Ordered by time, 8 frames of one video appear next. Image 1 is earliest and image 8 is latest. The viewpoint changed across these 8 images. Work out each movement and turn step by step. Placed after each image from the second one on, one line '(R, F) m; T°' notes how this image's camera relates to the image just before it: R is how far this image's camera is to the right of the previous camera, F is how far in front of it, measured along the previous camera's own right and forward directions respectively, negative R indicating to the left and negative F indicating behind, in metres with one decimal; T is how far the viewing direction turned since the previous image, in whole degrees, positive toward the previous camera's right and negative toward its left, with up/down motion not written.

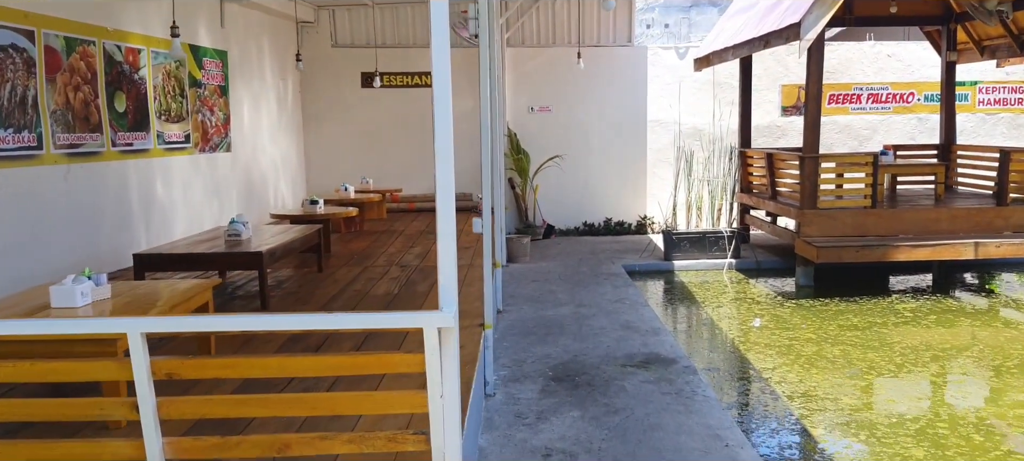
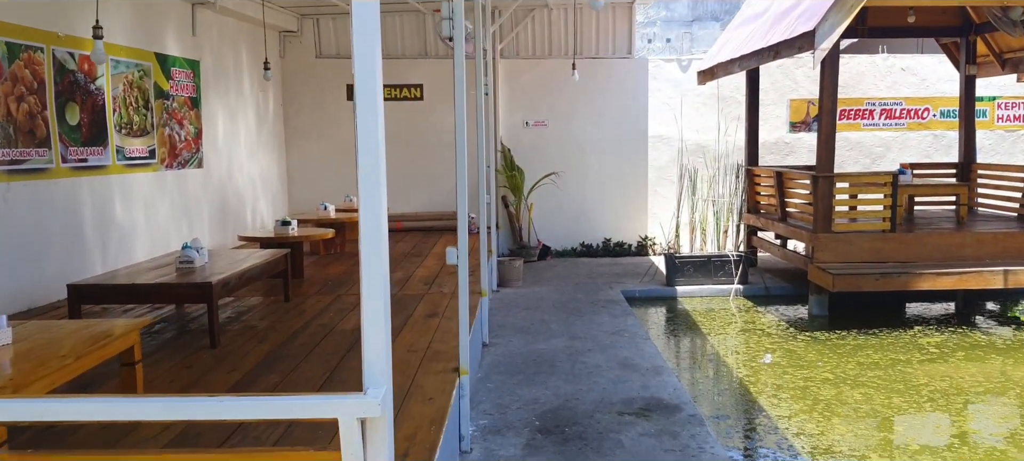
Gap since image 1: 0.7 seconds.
(+0.1, +0.6) m; 0°
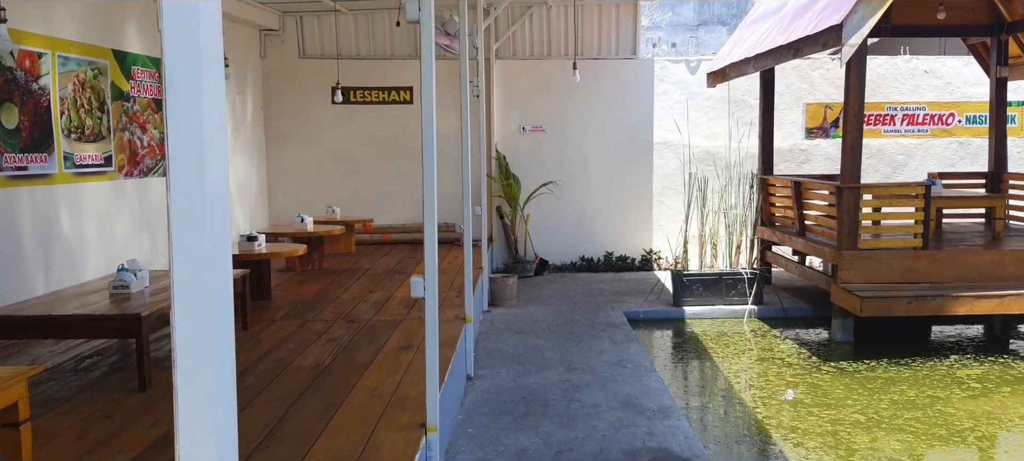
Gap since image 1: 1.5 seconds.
(+0.1, +0.7) m; 0°
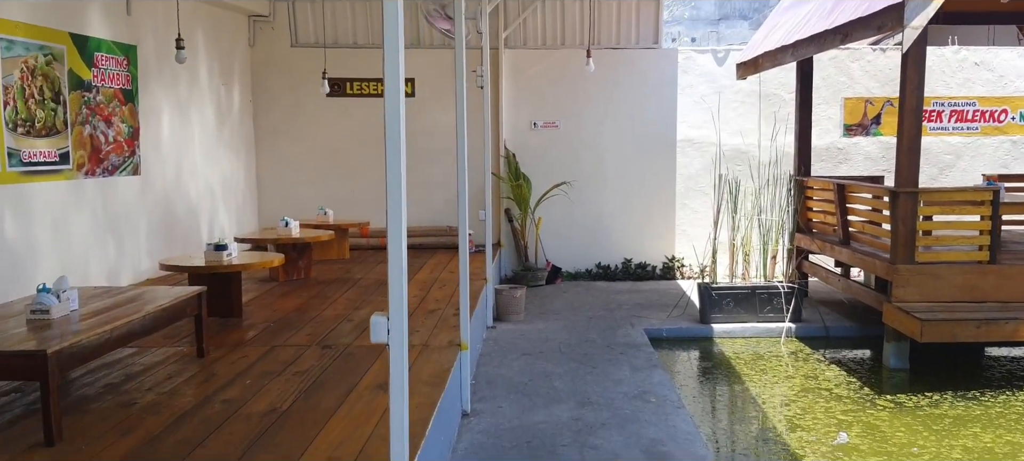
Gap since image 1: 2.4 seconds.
(+0.1, +0.8) m; -1°
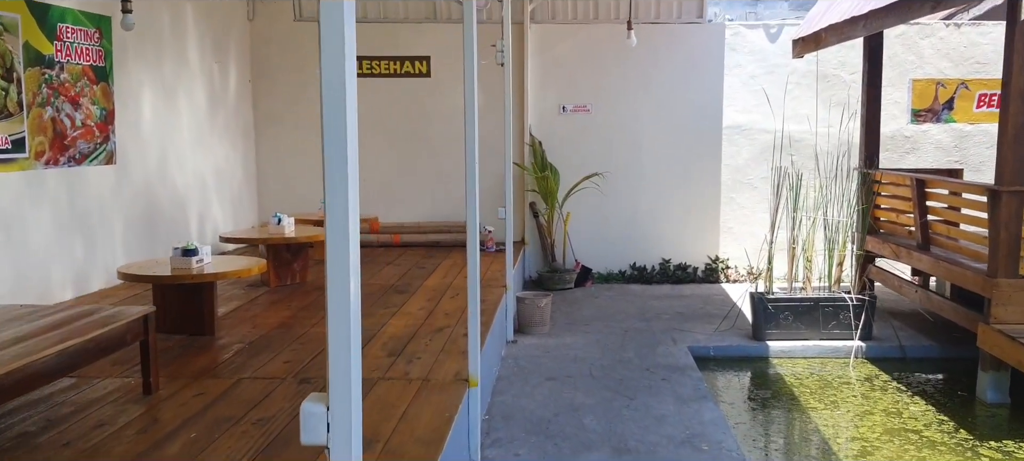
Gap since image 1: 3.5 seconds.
(0.0, +0.9) m; -2°
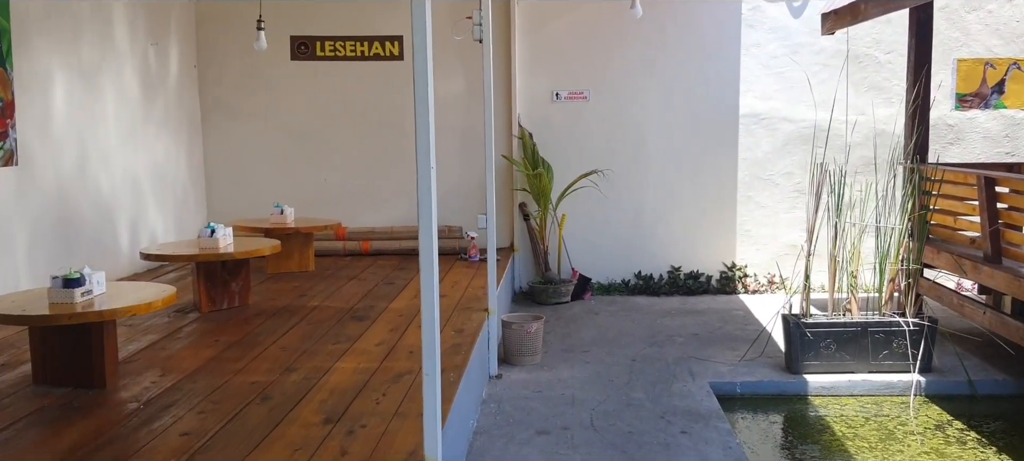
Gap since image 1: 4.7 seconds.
(+0.1, +1.0) m; 0°
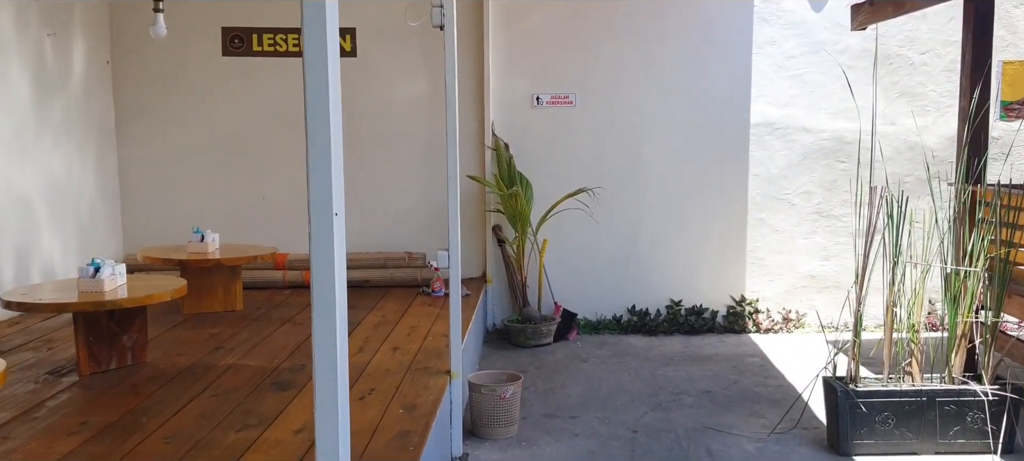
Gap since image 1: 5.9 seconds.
(0.0, +1.0) m; +1°
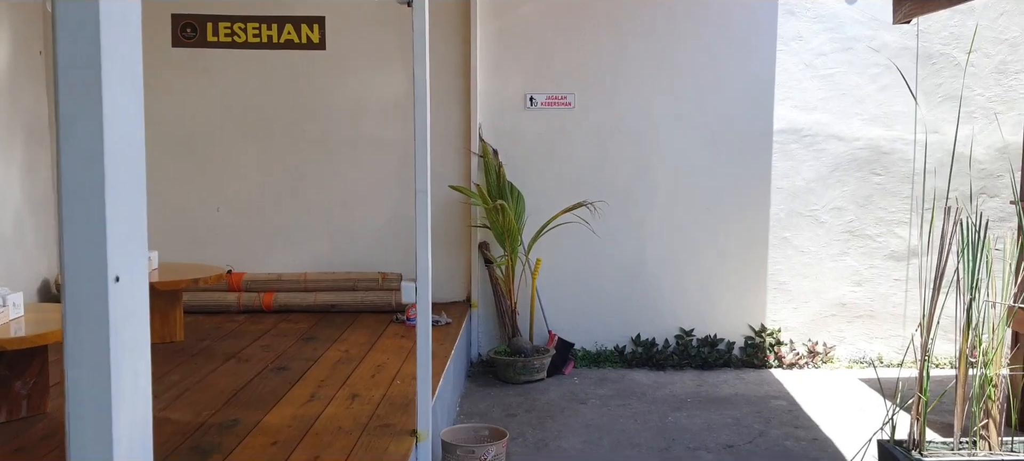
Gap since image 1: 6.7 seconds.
(0.0, +0.7) m; 0°
